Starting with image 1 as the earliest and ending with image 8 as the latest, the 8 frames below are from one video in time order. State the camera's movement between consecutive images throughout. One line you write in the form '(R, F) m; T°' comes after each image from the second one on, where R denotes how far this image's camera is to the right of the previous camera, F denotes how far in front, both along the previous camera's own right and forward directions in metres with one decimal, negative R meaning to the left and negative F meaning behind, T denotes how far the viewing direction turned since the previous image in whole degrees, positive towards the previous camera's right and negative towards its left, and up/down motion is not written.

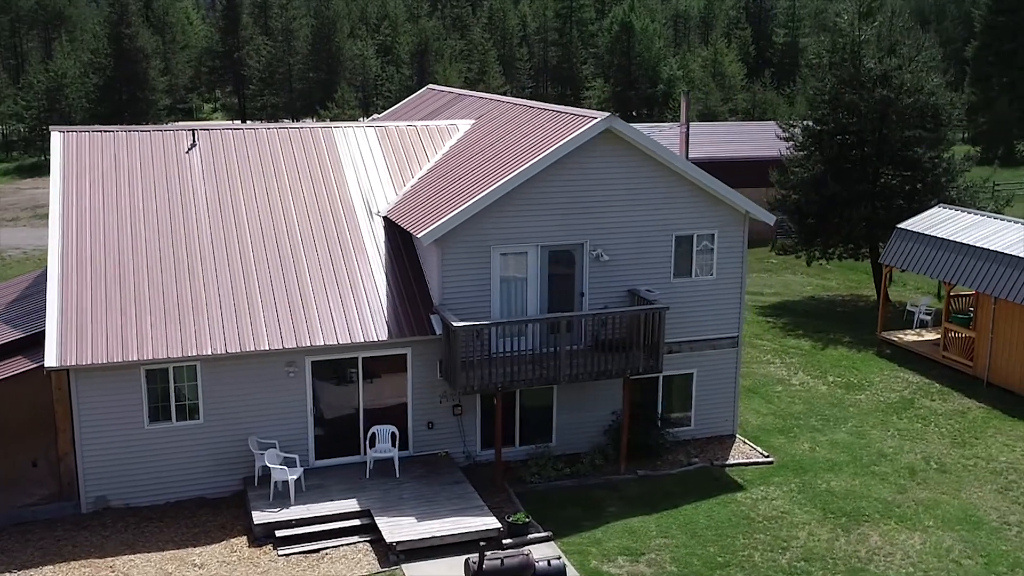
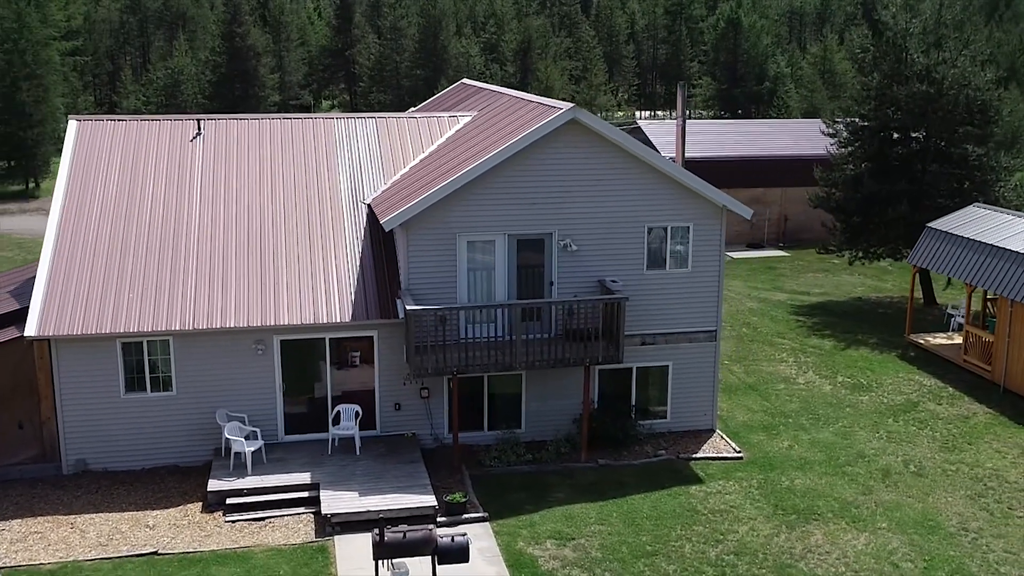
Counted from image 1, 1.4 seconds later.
(+2.7, -0.2) m; -7°
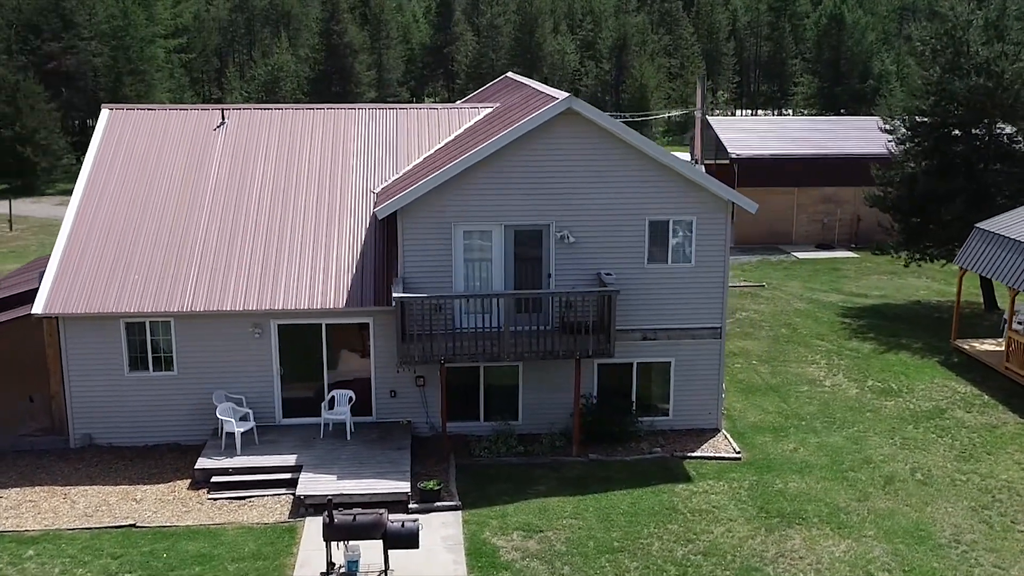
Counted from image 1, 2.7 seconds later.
(+2.0, +0.2) m; -6°
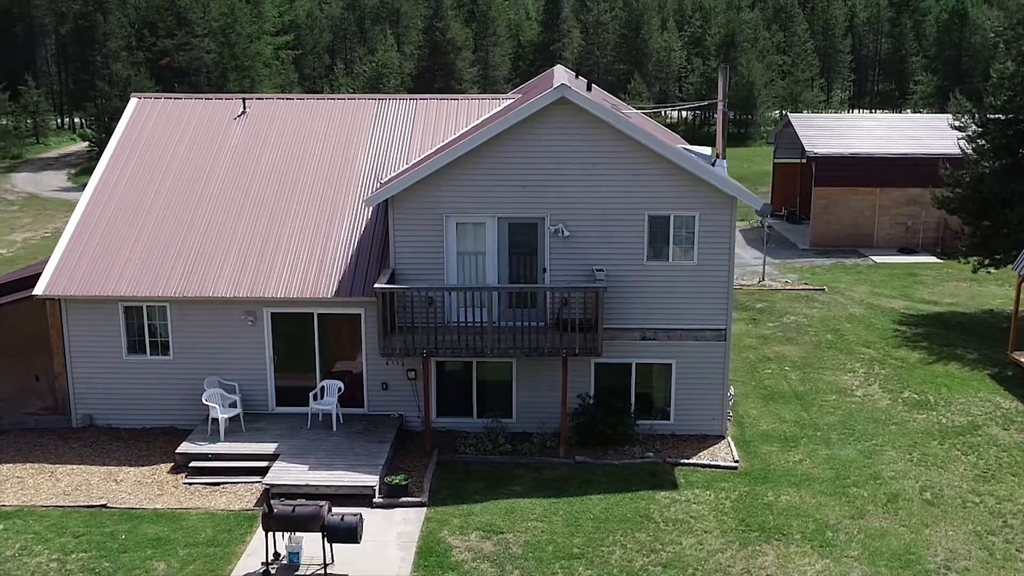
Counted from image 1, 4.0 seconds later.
(+2.2, +0.6) m; -7°
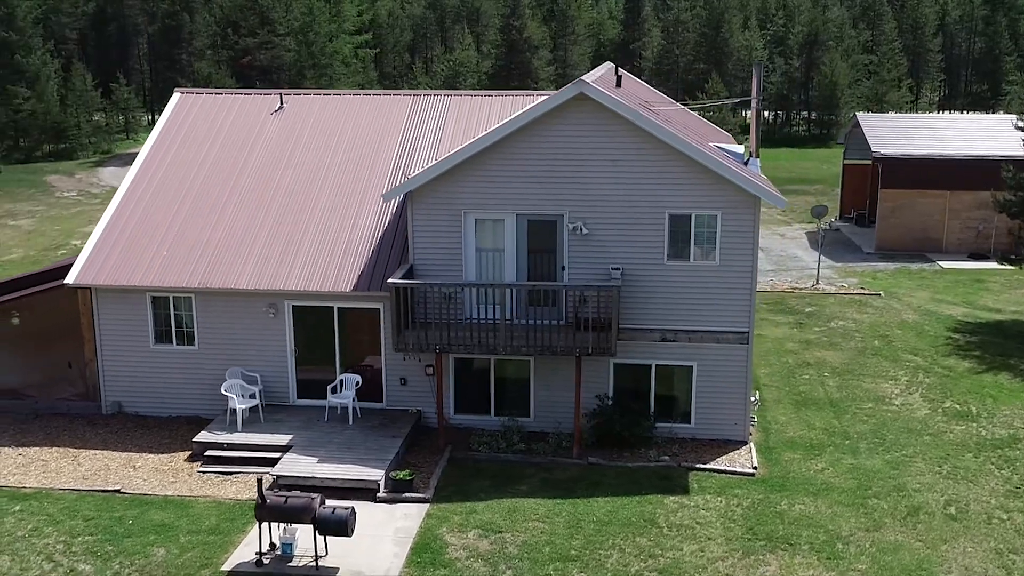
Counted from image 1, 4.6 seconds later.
(+1.1, +0.2) m; -5°
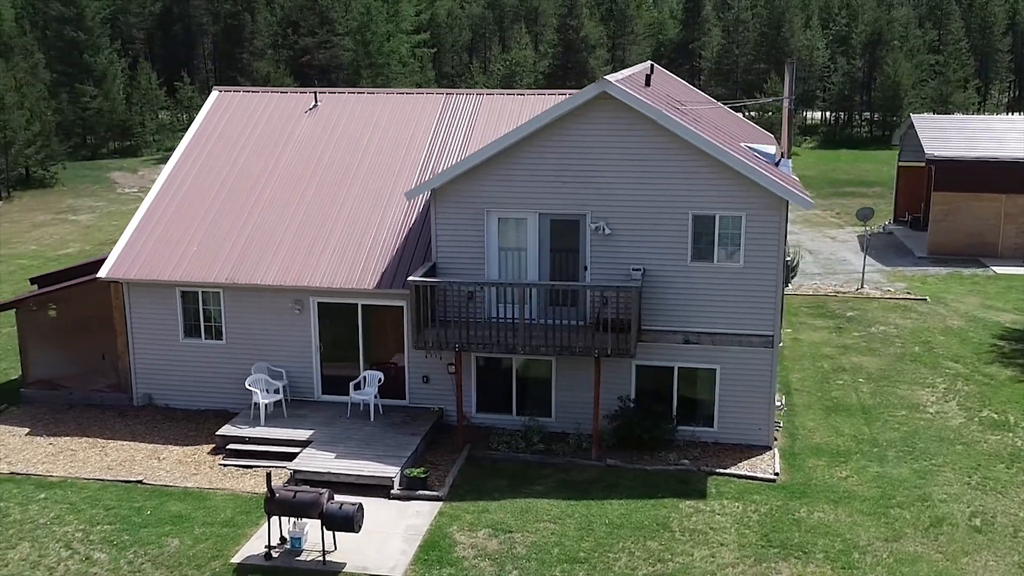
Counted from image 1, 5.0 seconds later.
(+0.7, +0.1) m; -3°
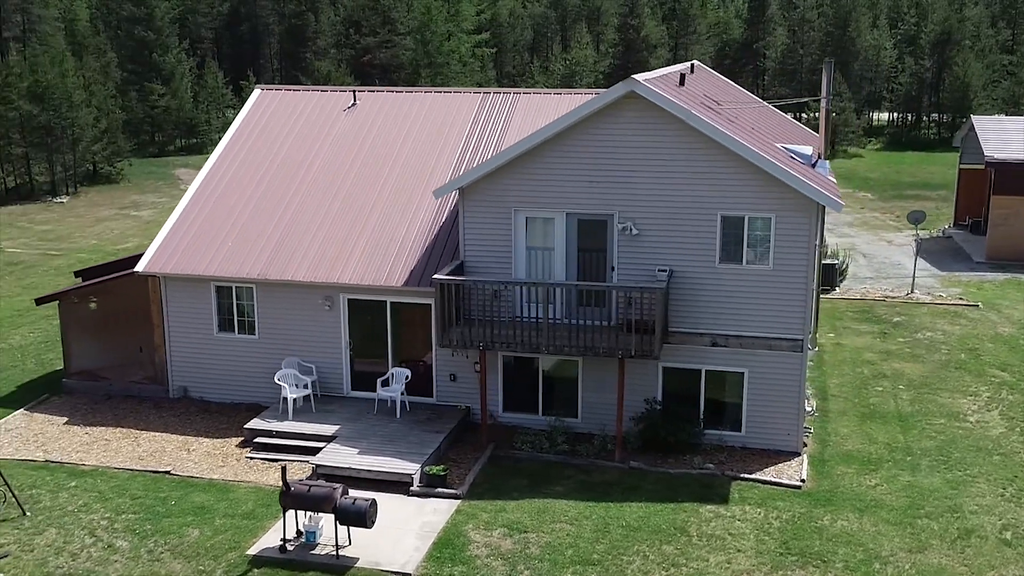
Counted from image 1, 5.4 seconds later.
(+0.6, +0.1) m; -3°
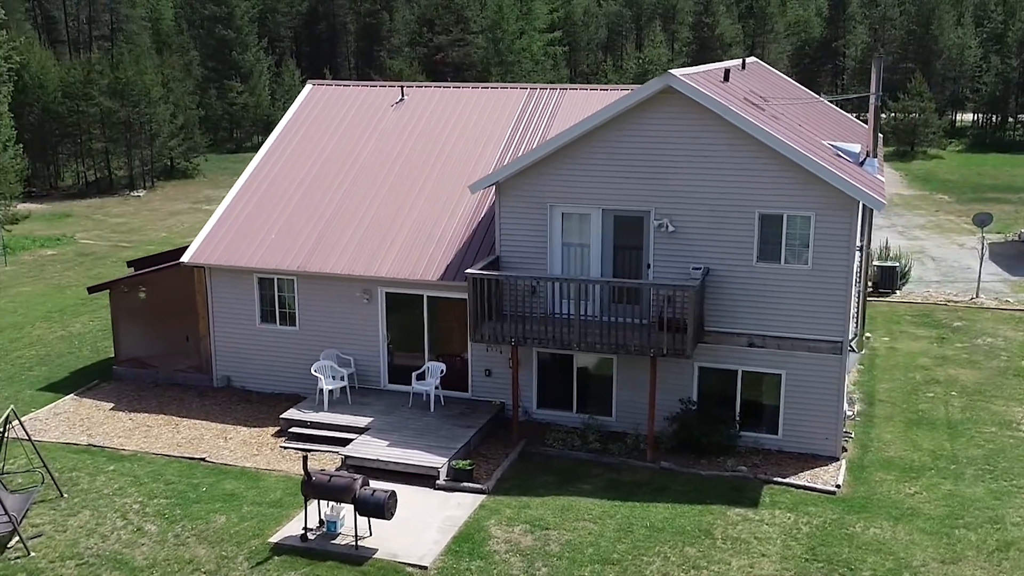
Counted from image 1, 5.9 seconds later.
(+0.7, +0.1) m; -4°
